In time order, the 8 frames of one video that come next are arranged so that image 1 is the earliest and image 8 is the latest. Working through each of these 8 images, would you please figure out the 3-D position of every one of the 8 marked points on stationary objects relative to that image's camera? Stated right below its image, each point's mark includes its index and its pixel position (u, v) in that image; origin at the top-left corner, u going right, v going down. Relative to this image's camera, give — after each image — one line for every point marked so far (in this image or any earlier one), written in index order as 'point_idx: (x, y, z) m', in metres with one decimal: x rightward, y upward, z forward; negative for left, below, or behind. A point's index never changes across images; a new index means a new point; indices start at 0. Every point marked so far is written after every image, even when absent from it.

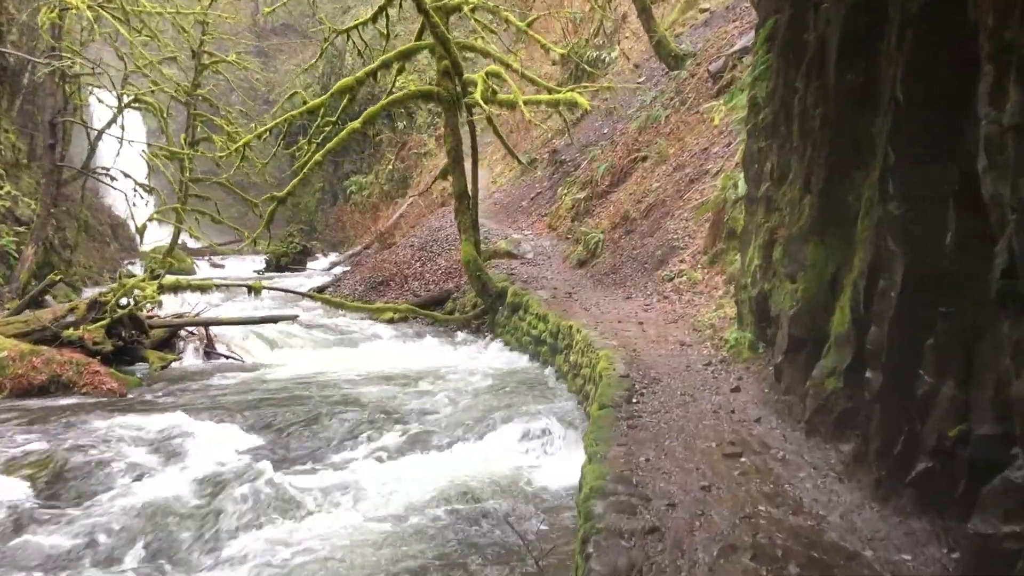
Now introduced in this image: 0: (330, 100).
0: (-2.2, +2.2, +11.2) m
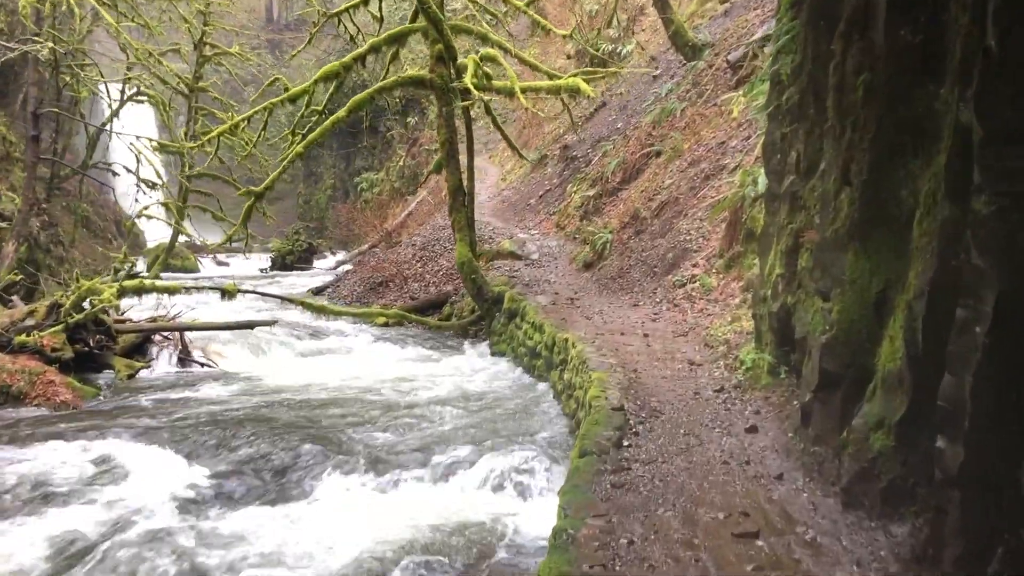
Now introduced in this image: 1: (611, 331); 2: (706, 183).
0: (-2.2, +2.2, +10.3) m
1: (+0.8, -0.4, +7.6) m
2: (+2.1, +1.1, +10.3) m
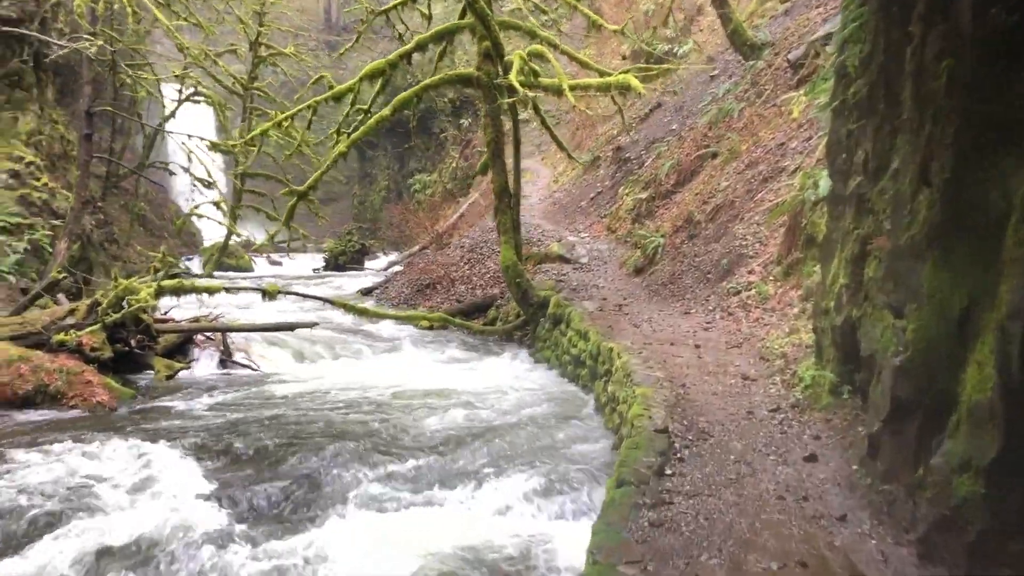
0: (-1.6, +2.2, +10.1) m
1: (+1.1, -0.4, +7.2) m
2: (+2.6, +1.1, +9.8) m
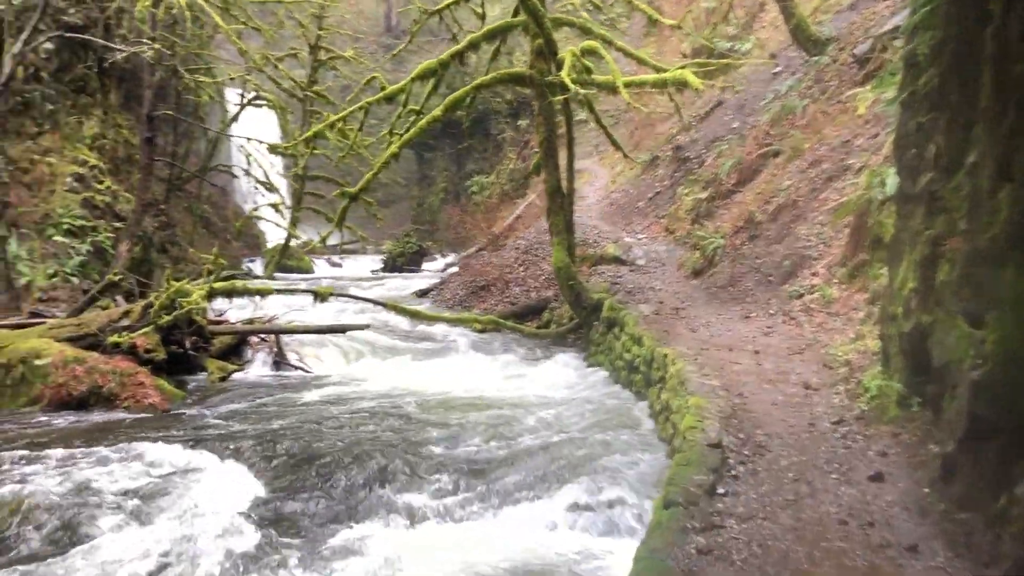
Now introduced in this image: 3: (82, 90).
0: (-1.1, +2.1, +10.0) m
1: (+1.5, -0.4, +6.9) m
2: (+3.2, +1.0, +9.5) m
3: (-7.7, +3.5, +16.9) m
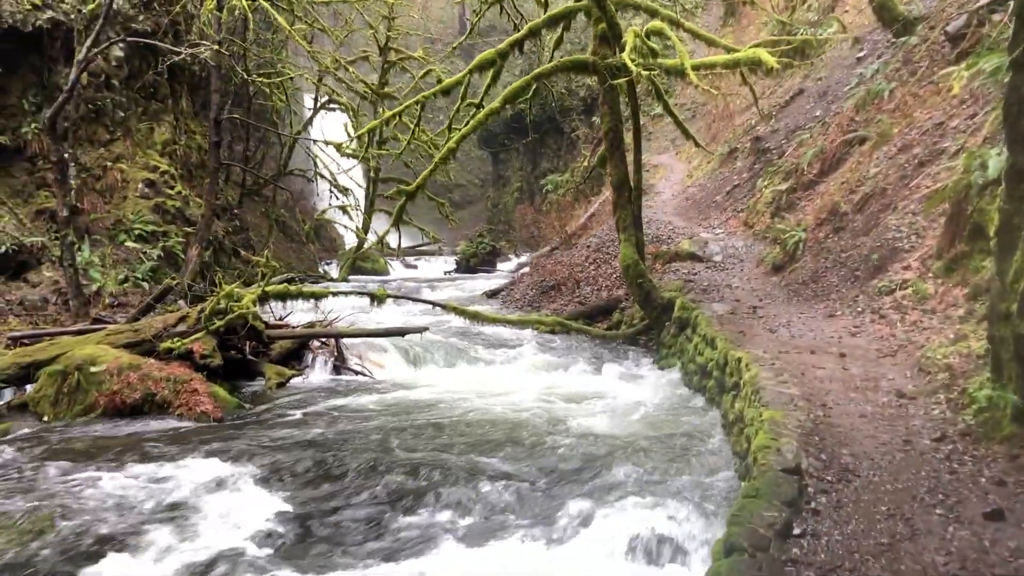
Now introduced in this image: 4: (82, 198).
0: (-0.4, +2.1, +9.6) m
1: (+1.9, -0.4, +6.3) m
2: (+3.7, +1.1, +8.7) m
3: (-6.5, +3.4, +17.1) m
4: (-6.6, +1.4, +14.6) m
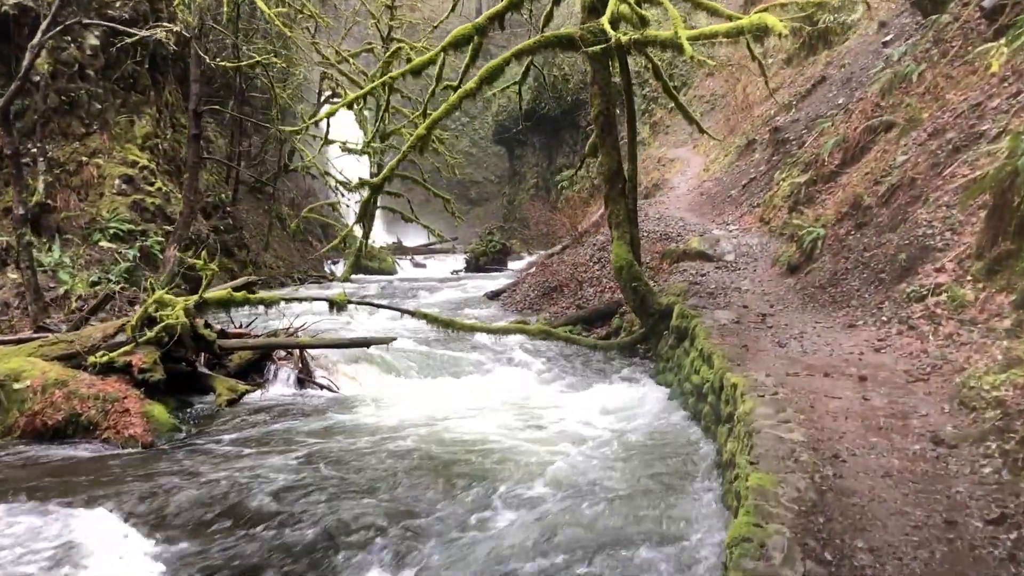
0: (-0.6, +2.1, +8.6) m
1: (+1.6, -0.4, +5.2) m
2: (+3.5, +1.0, +7.6) m
3: (-6.5, +3.4, +16.2) m
4: (-6.7, +1.4, +13.8) m
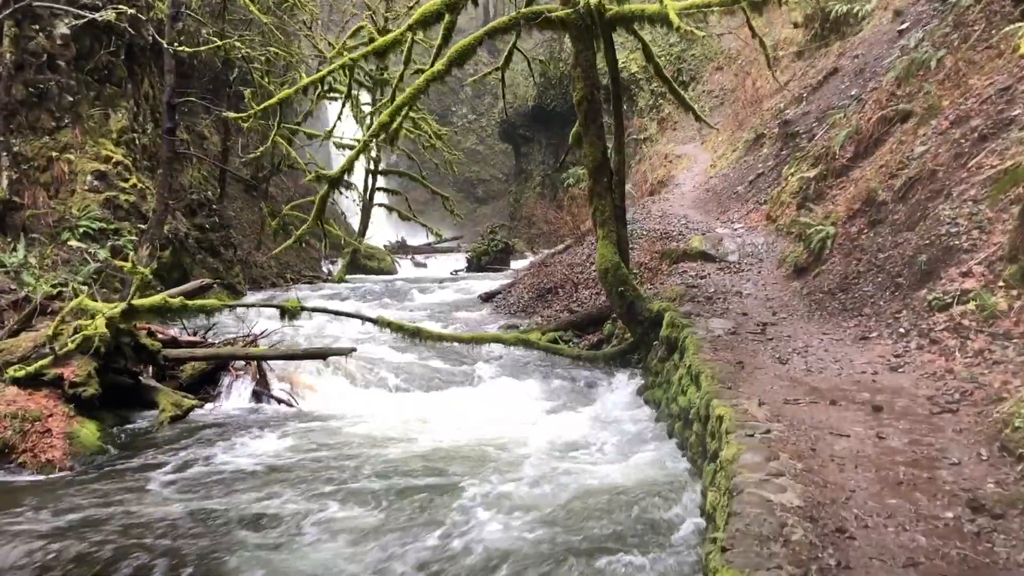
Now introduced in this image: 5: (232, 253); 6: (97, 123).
0: (-0.8, +2.1, +7.8) m
1: (+1.4, -0.5, +4.4) m
2: (+3.3, +1.0, +6.7) m
3: (-6.6, +3.4, +15.5) m
4: (-6.8, +1.3, +13.0) m
5: (-5.6, +0.7, +18.9) m
6: (-6.5, +2.6, +14.9) m
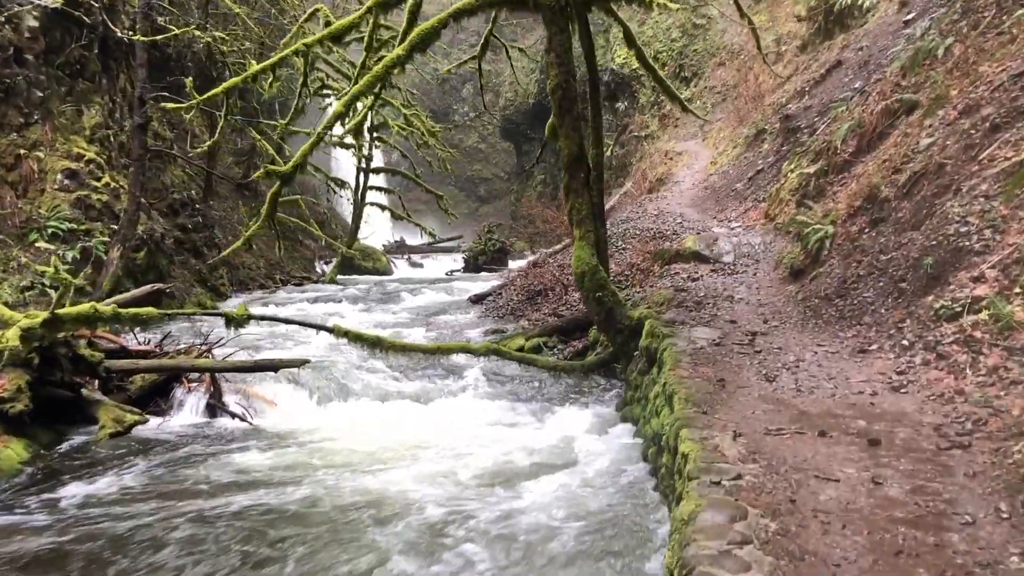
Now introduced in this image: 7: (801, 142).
0: (-1.0, +2.0, +7.2) m
1: (+1.1, -0.5, +3.8) m
2: (+3.1, +1.0, +6.1) m
3: (-6.8, +3.3, +14.9) m
4: (-7.0, +1.3, +12.5) m
5: (-5.8, +0.7, +18.3) m
6: (-6.7, +2.5, +14.4) m
7: (+4.1, +2.1, +13.5) m
